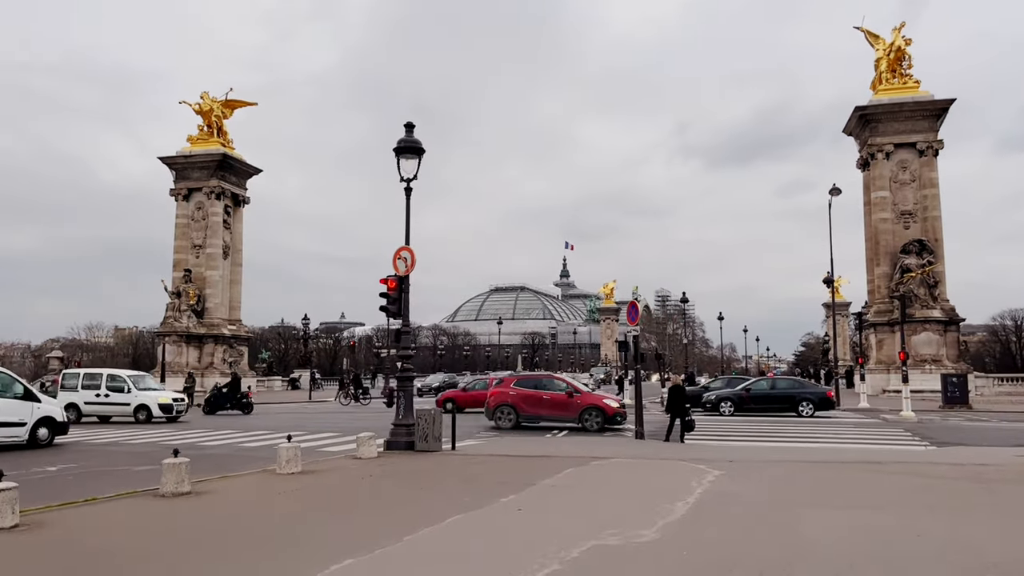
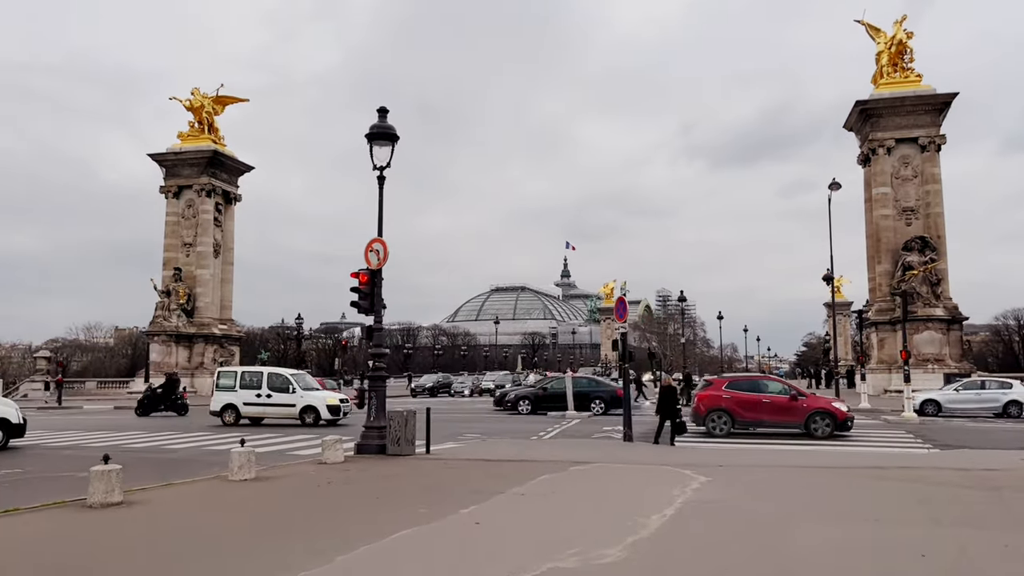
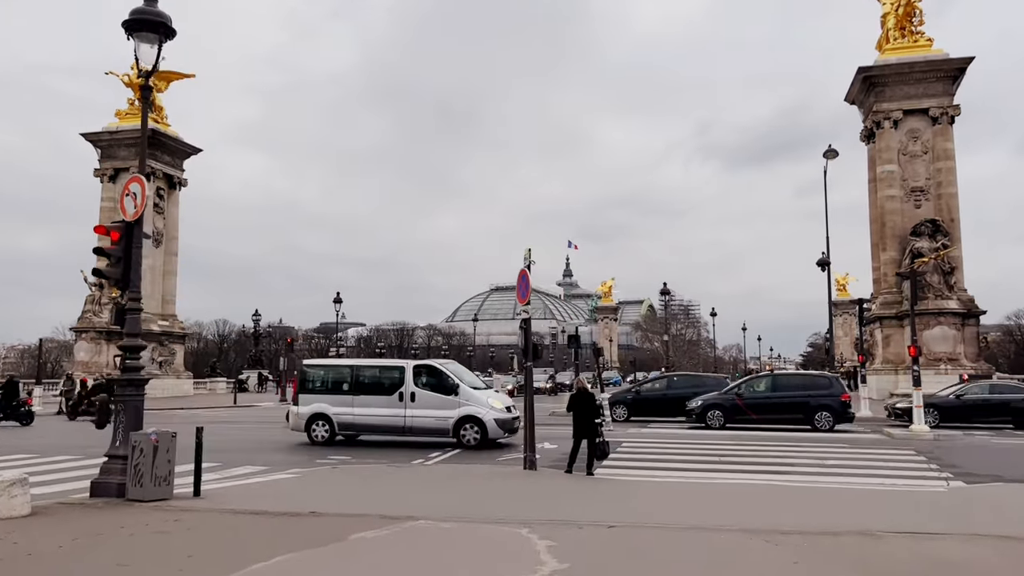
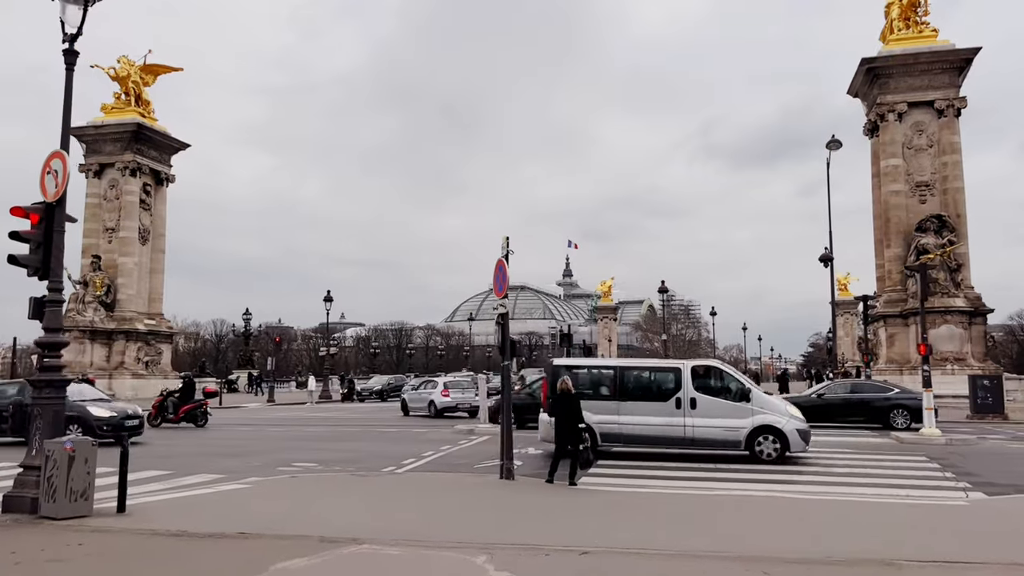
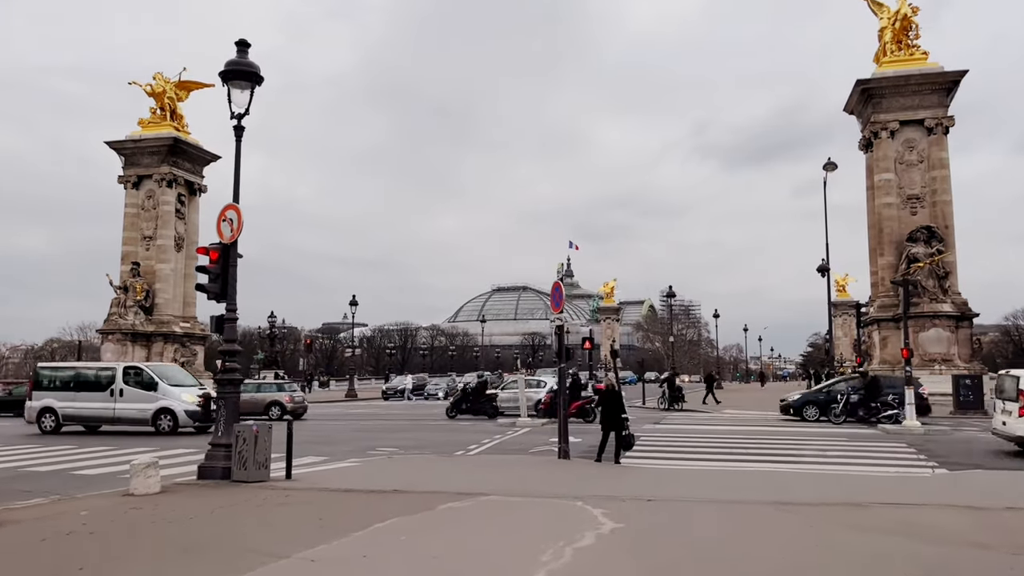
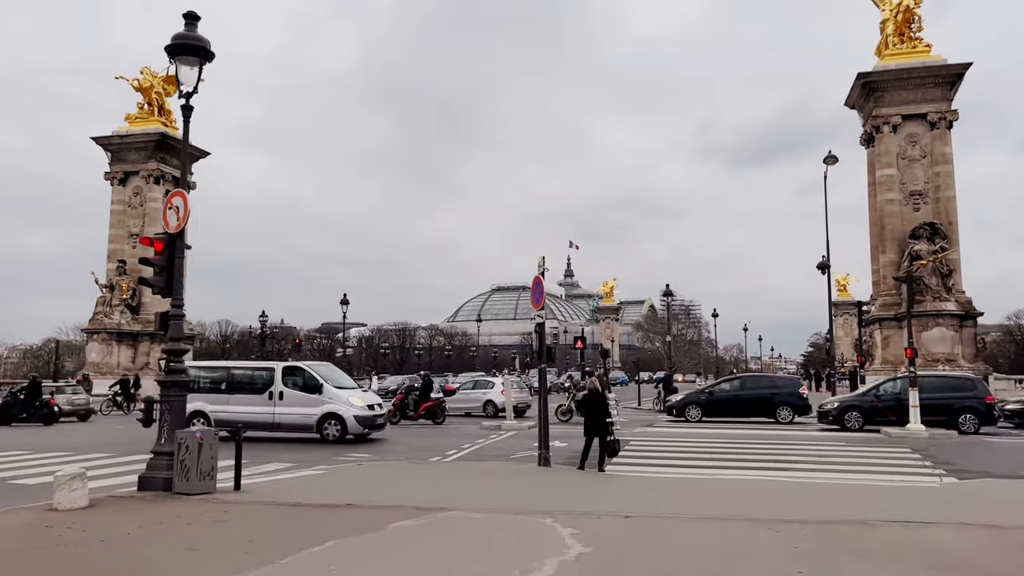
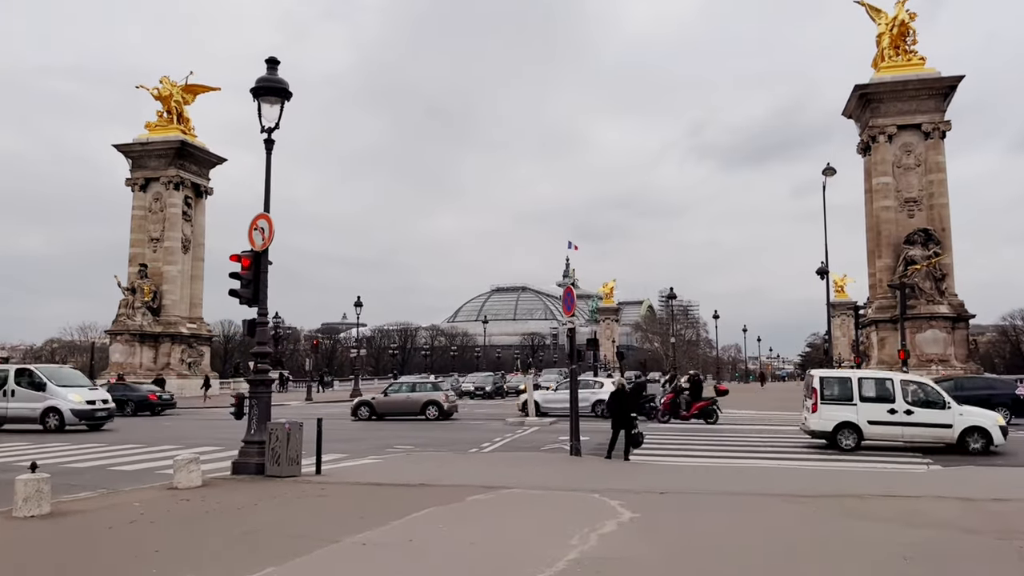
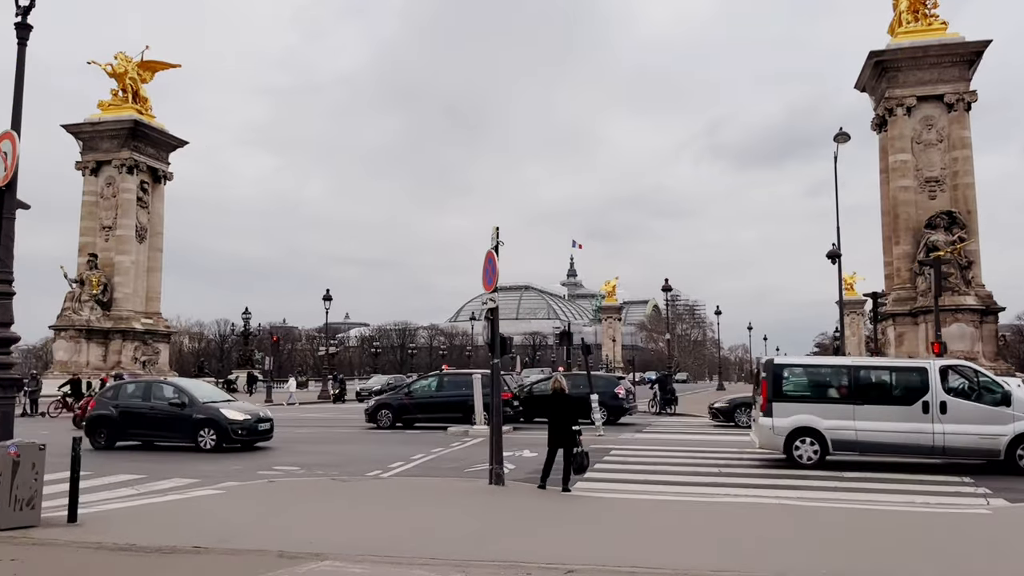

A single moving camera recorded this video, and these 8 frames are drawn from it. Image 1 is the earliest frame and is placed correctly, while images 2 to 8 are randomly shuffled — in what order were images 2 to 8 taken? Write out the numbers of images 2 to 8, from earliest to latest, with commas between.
2, 7, 5, 6, 3, 4, 8
